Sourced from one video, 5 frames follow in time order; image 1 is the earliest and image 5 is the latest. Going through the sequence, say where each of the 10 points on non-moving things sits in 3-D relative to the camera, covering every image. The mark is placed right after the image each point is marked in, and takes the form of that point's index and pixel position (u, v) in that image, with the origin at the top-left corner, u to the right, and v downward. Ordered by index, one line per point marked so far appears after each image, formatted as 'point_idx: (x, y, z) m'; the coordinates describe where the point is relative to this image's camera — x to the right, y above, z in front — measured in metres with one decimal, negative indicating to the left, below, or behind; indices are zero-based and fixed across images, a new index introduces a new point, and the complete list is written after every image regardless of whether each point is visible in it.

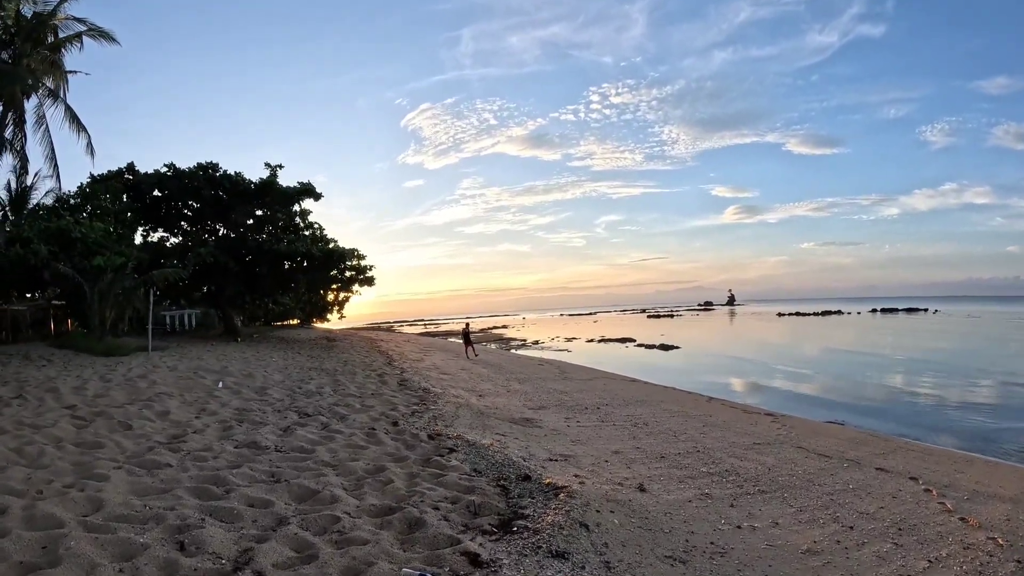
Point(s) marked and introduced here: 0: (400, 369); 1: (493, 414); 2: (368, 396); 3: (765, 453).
0: (-3.1, -2.3, +15.6) m
1: (-0.3, -2.0, +9.2) m
2: (-2.6, -2.0, +10.1) m
3: (+3.0, -2.0, +6.8) m
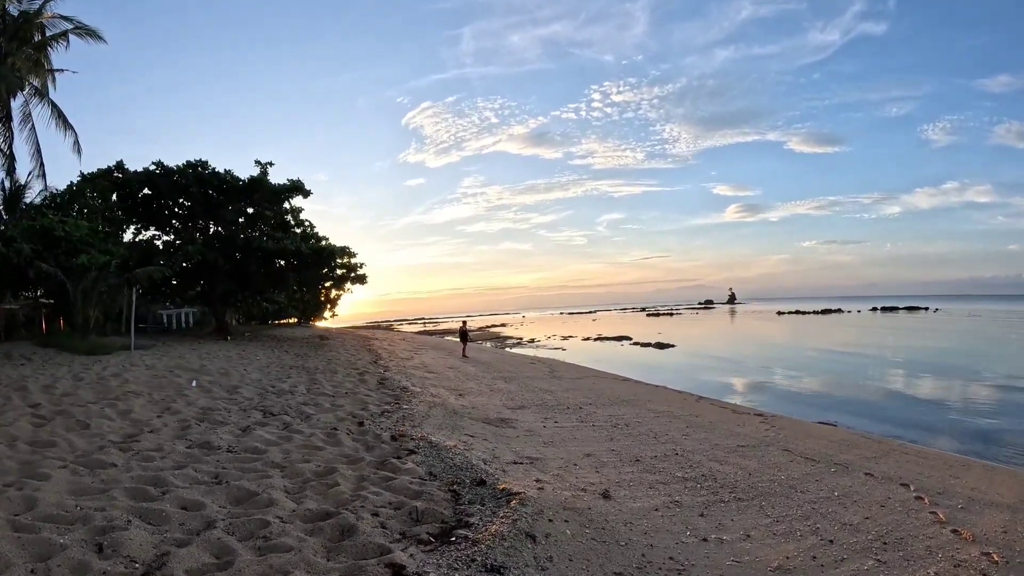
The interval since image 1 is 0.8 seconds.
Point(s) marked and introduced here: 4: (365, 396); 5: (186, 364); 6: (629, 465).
0: (-3.5, -2.1, +15.2) m
1: (-0.7, -2.0, +8.8) m
2: (-3.0, -1.9, +9.7) m
3: (+2.6, -1.9, +6.4) m
4: (-2.6, -1.9, +9.8) m
5: (-7.4, -1.8, +12.8) m
6: (+1.2, -1.9, +6.0) m
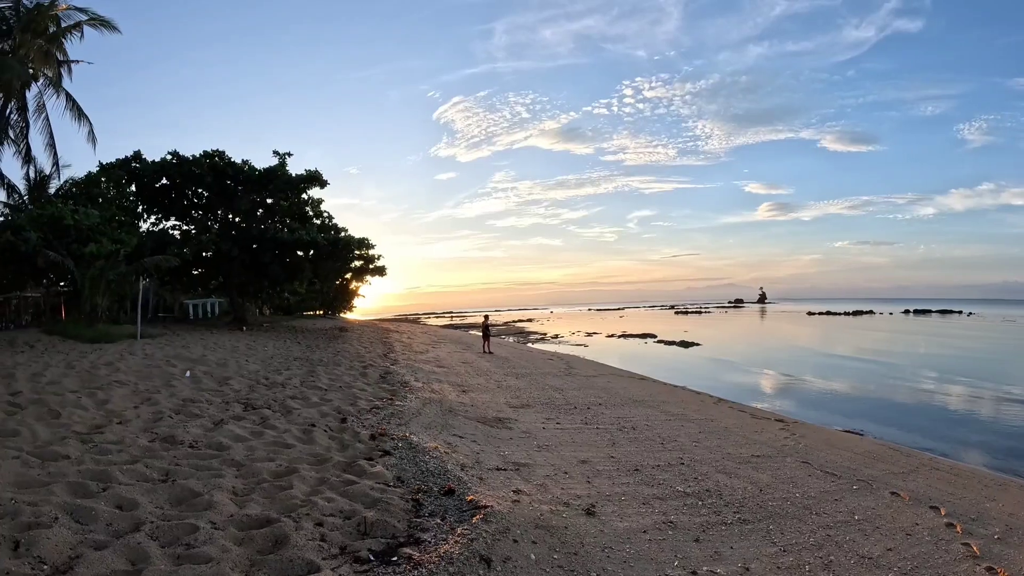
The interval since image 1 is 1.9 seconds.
0: (-3.2, -1.9, +14.8) m
1: (-0.7, -1.8, +8.3) m
2: (-3.0, -1.7, +9.3) m
3: (+2.5, -1.8, +5.7) m
4: (-2.6, -1.7, +9.4) m
5: (-7.2, -1.6, +12.6) m
6: (+1.1, -1.8, +5.4) m
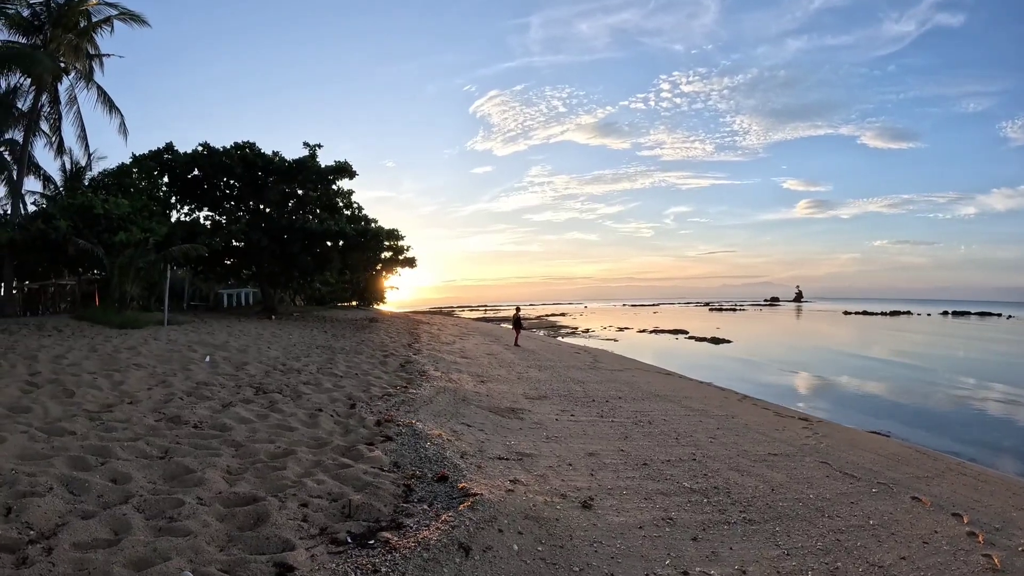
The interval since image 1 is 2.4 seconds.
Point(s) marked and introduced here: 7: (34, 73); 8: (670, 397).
0: (-2.5, -1.6, +14.9) m
1: (-0.5, -1.6, +8.2) m
2: (-2.7, -1.5, +9.4) m
3: (+2.5, -1.7, +5.4) m
4: (-2.3, -1.5, +9.5) m
5: (-6.7, -1.3, +12.9) m
6: (+1.1, -1.7, +5.3) m
7: (-14.5, +6.4, +17.4) m
8: (+2.8, -1.9, +10.0) m
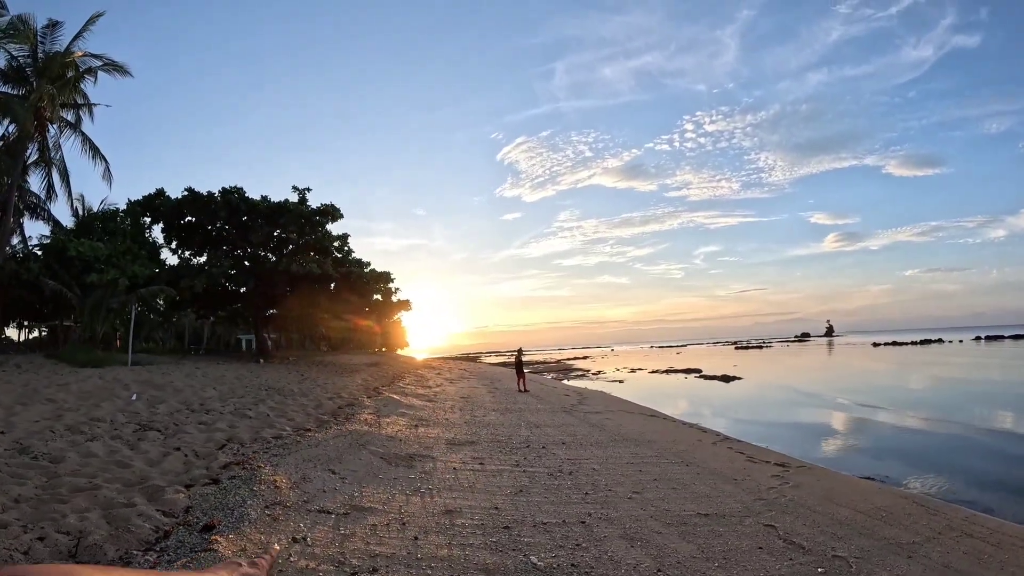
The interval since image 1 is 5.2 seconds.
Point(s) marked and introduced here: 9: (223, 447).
0: (-3.2, -2.5, +13.7) m
1: (-1.6, -1.9, +6.9) m
2: (-3.7, -1.9, +8.2) m
3: (+1.2, -1.7, +3.9) m
4: (-3.3, -2.0, +8.3) m
5: (-7.6, -2.1, +12.0) m
6: (-0.2, -1.7, +3.9) m
7: (-15.2, +5.1, +17.5) m
8: (+1.8, -2.3, +8.5) m
9: (-3.2, -1.8, +6.5) m
